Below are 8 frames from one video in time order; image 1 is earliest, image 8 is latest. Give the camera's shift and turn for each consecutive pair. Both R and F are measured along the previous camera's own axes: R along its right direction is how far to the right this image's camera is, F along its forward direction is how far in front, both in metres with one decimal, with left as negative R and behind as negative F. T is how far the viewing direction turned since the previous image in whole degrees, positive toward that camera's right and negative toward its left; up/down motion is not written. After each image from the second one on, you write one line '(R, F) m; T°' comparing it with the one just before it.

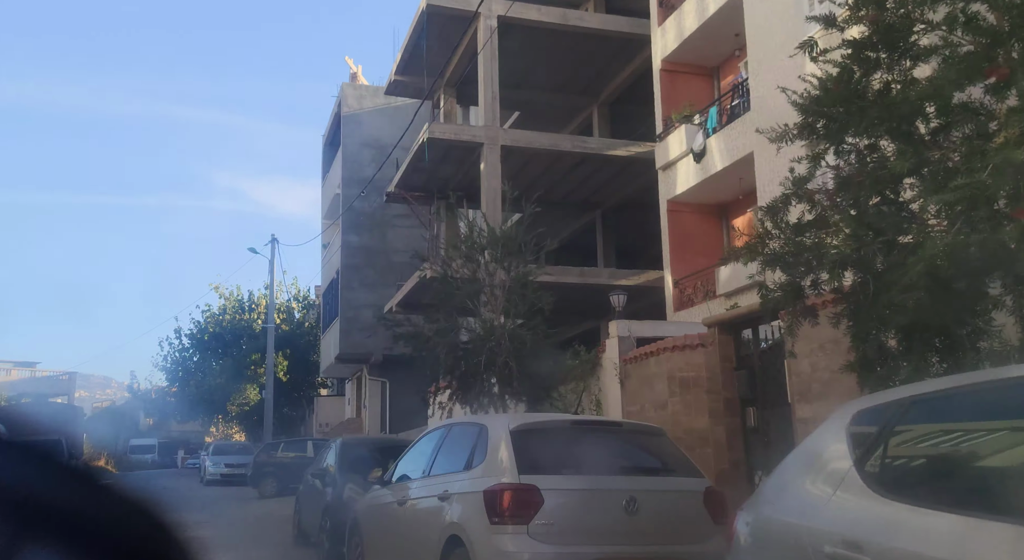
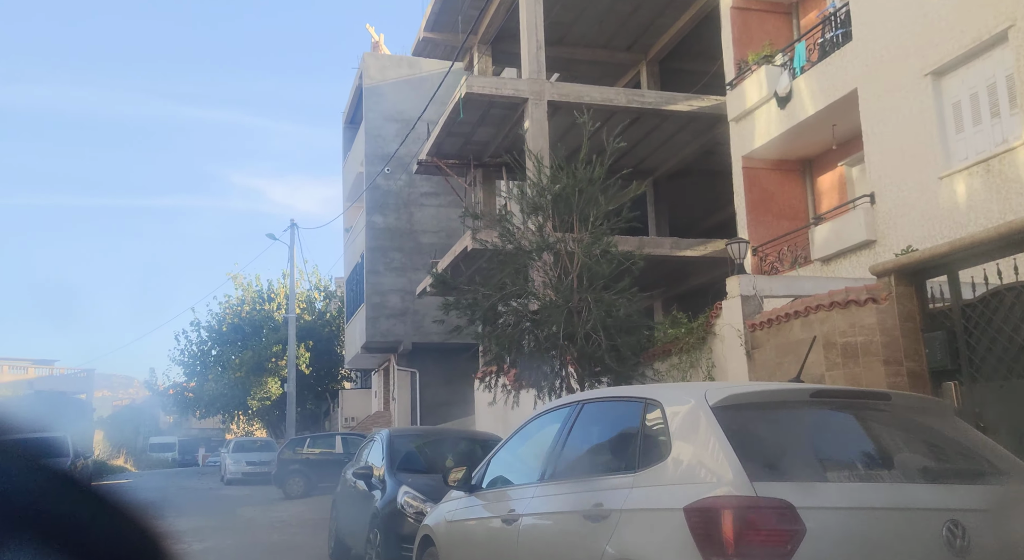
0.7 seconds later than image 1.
(-0.5, +1.8) m; -1°
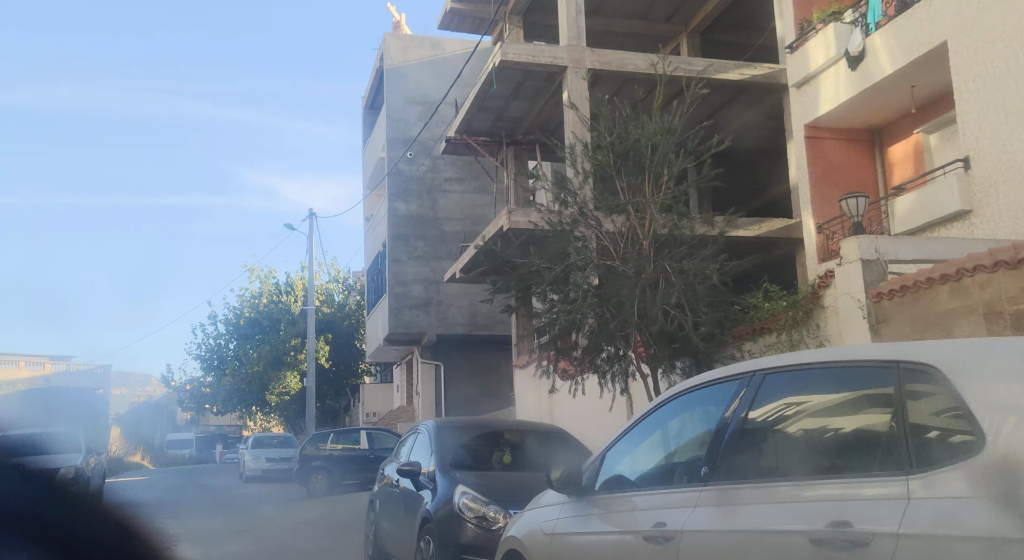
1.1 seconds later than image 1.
(-0.4, +1.1) m; -1°
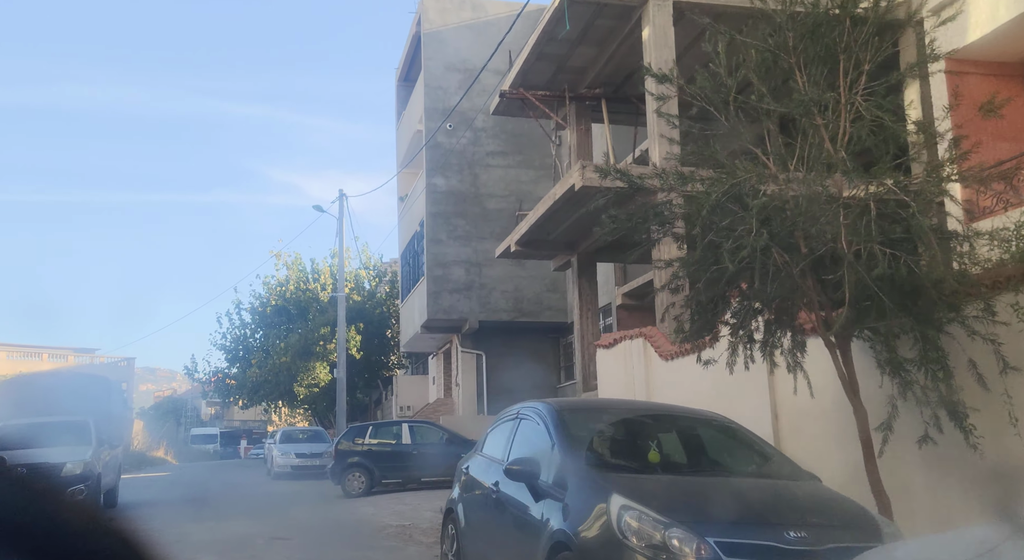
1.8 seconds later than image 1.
(-0.7, +2.0) m; -1°
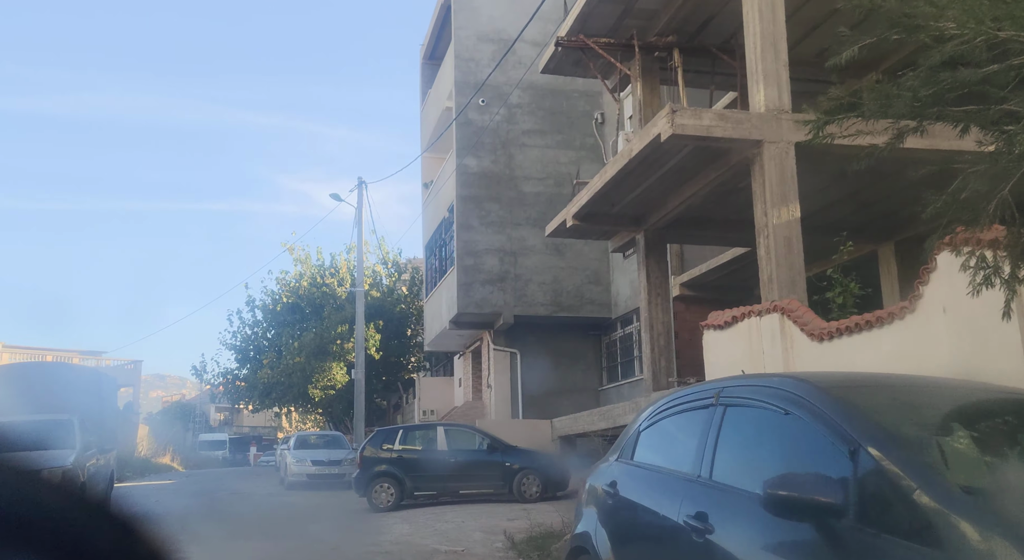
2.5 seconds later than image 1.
(-0.6, +2.2) m; -1°
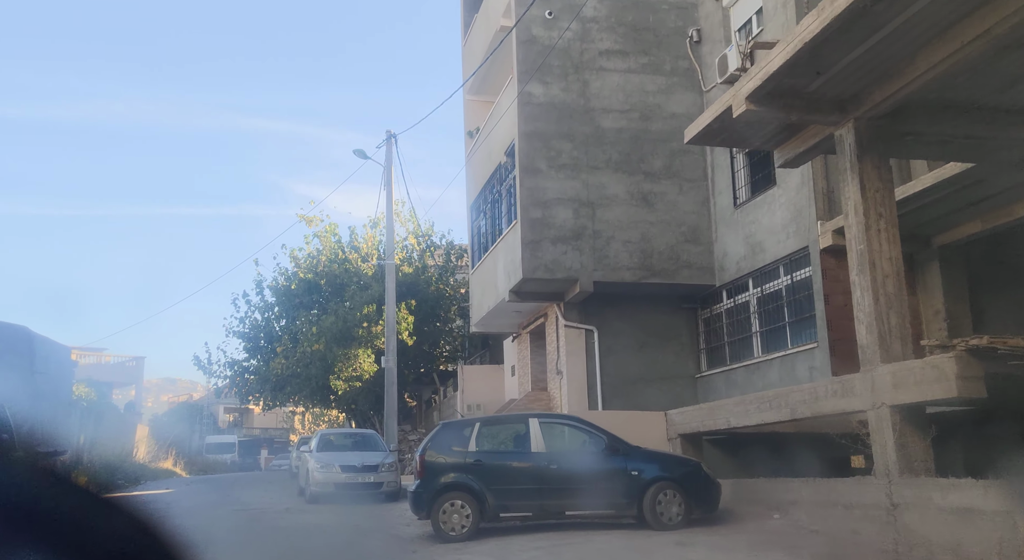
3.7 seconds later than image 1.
(-1.2, +4.5) m; -1°
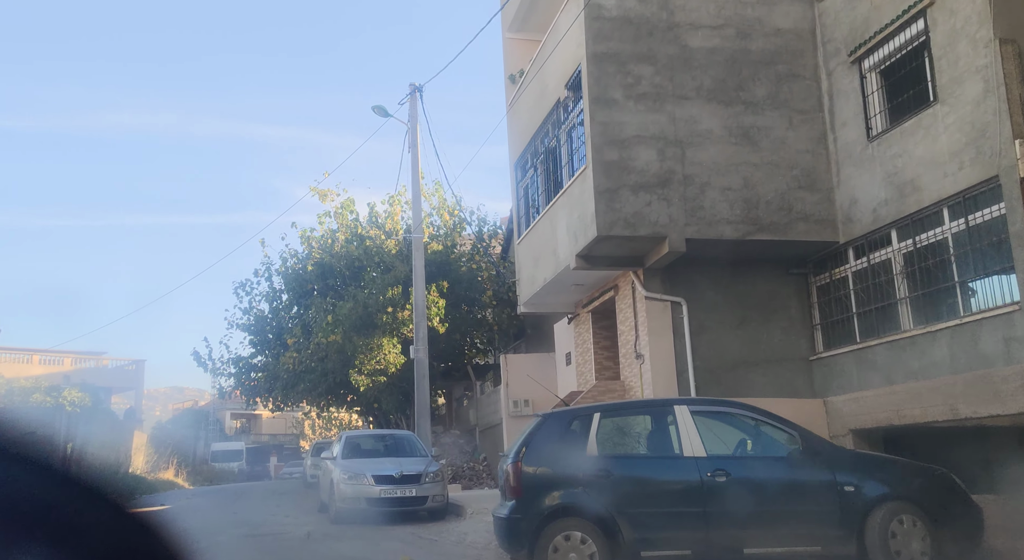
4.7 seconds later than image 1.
(-1.0, +3.6) m; 0°
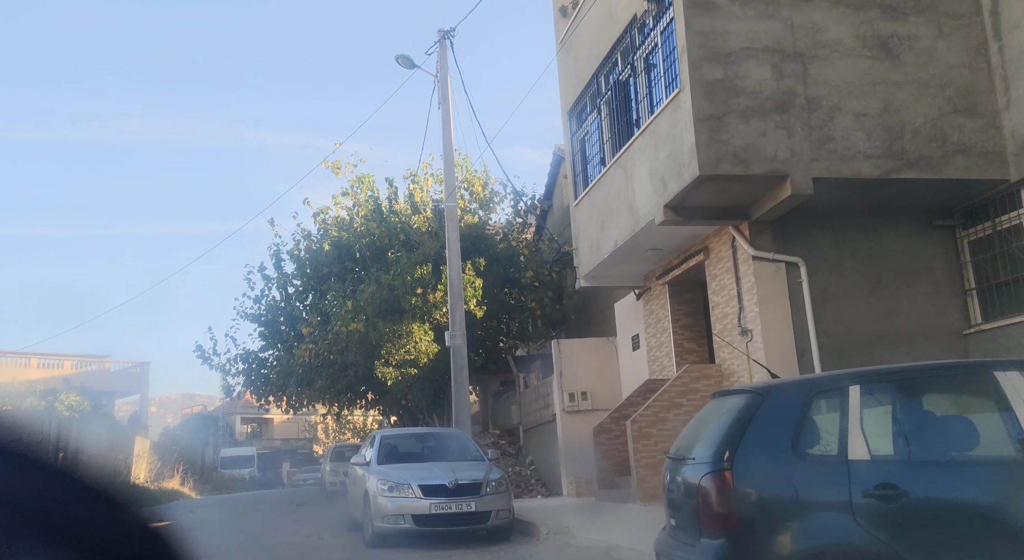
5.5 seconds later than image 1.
(-0.8, +3.0) m; -1°
